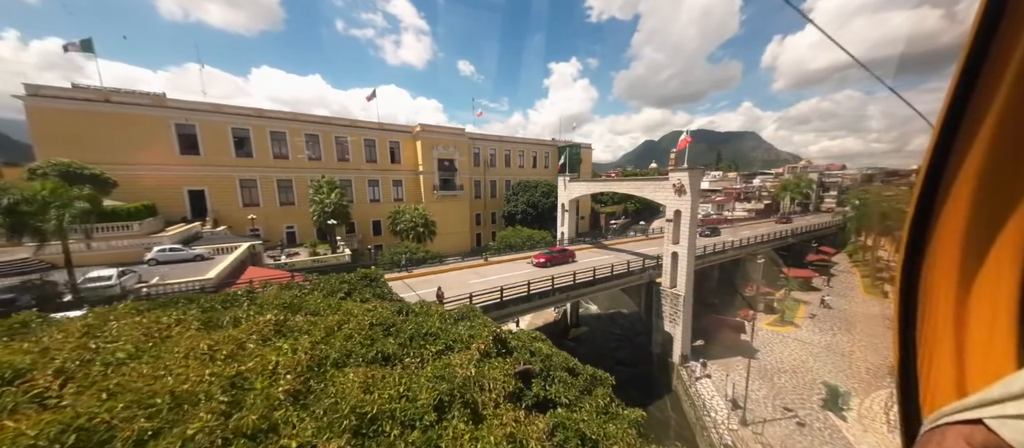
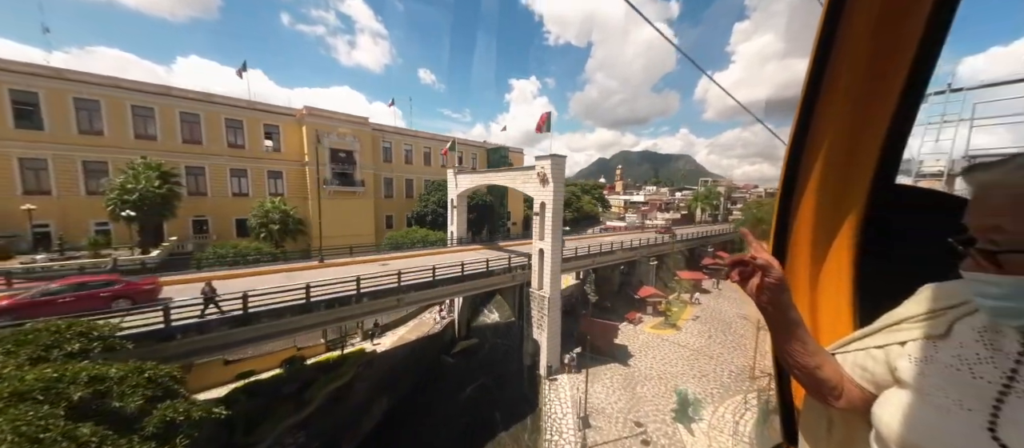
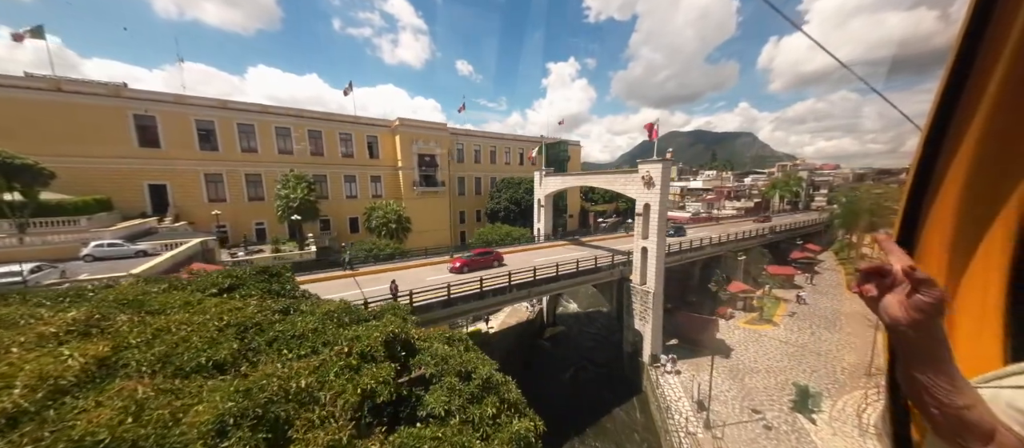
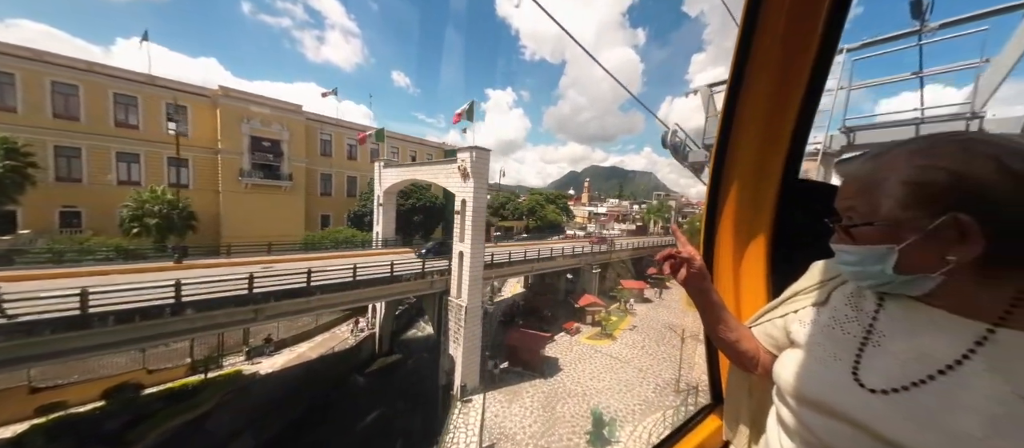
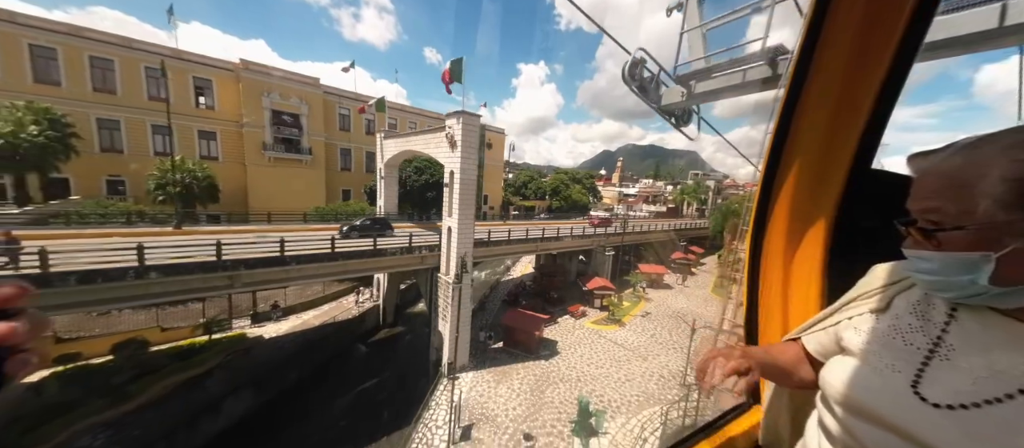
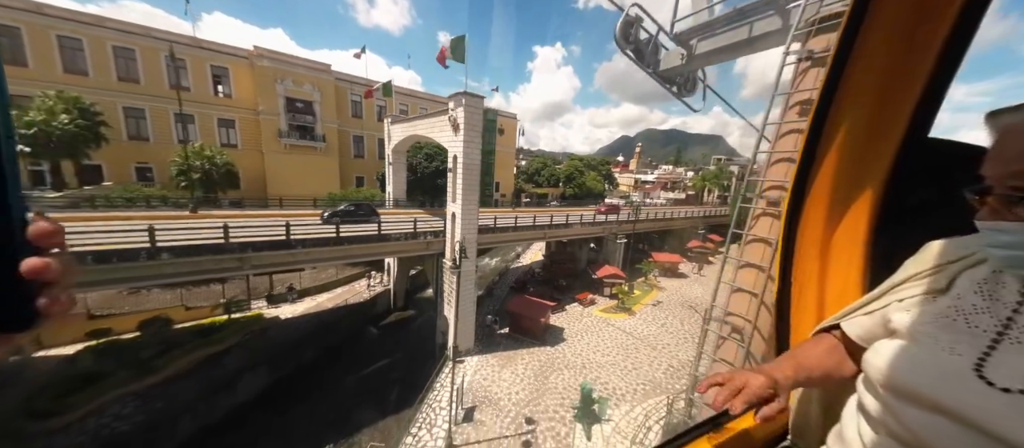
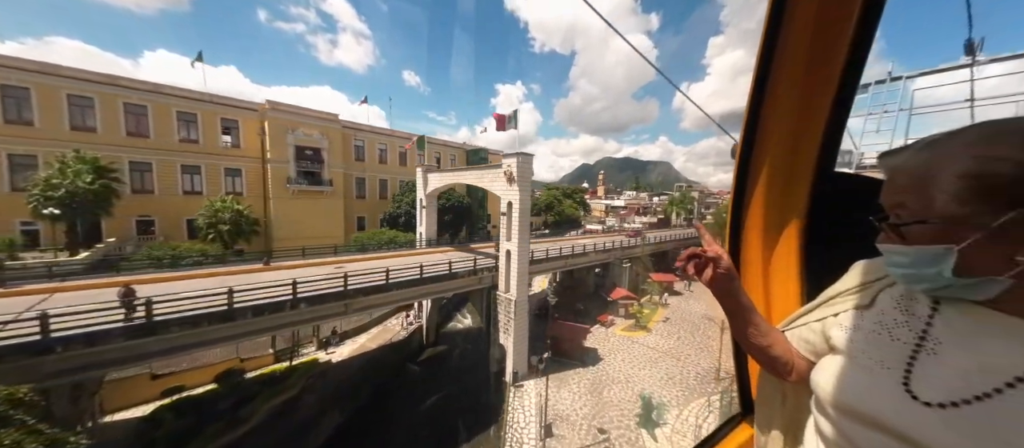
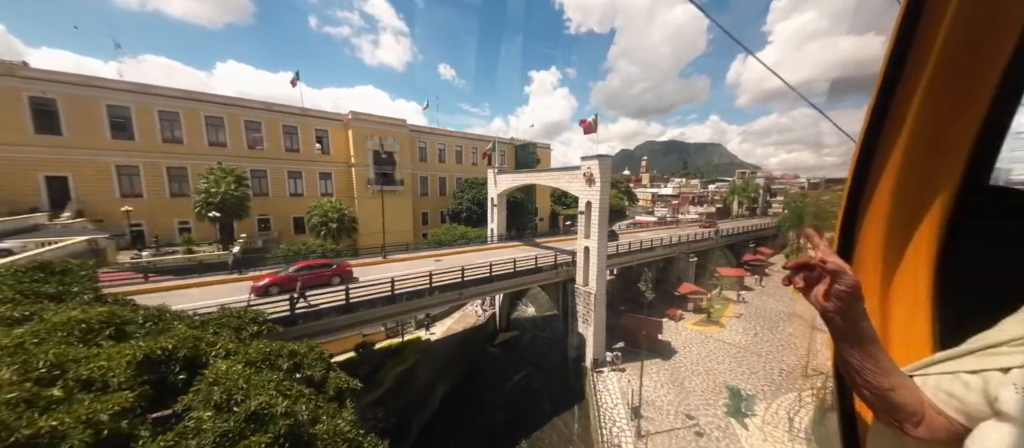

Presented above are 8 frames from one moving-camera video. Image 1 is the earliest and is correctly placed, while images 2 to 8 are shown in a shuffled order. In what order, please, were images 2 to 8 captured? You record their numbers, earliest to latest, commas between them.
3, 8, 2, 7, 4, 5, 6
